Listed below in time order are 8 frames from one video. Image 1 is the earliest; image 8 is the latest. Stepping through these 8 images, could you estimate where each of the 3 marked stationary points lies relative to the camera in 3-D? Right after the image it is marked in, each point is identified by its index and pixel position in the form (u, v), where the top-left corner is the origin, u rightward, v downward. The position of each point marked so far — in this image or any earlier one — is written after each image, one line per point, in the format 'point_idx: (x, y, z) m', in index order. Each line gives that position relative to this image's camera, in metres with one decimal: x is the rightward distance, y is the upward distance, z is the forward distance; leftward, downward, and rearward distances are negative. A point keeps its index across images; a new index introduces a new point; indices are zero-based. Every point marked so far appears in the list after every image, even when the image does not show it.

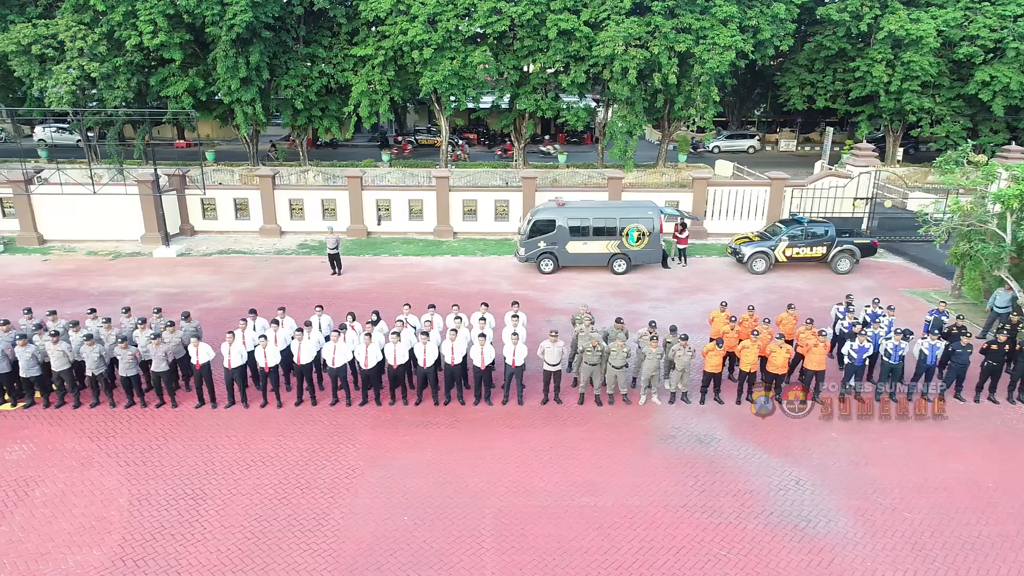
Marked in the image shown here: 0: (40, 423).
0: (-6.4, -1.8, +10.3) m
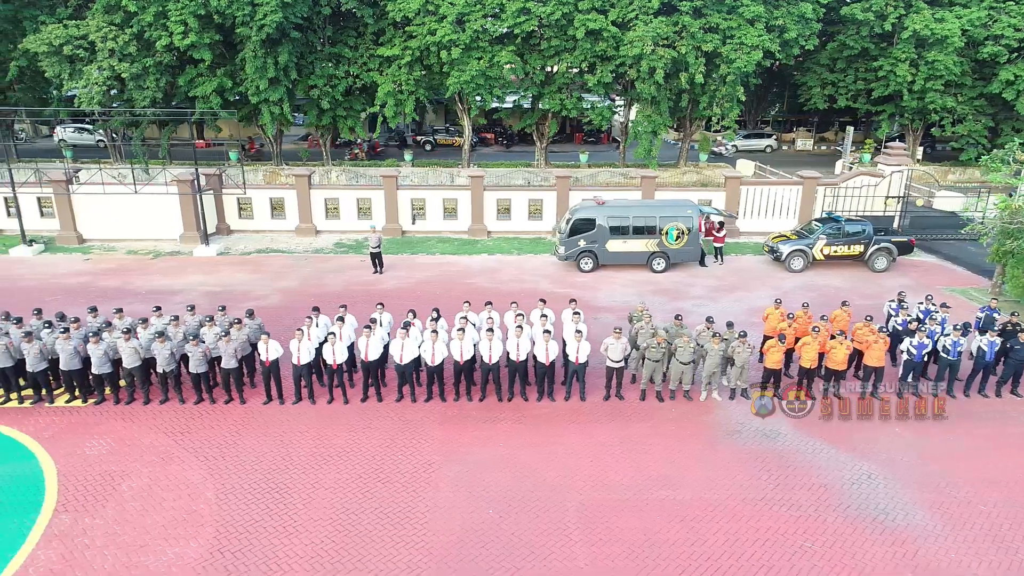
0: (-5.5, -1.8, +10.4) m
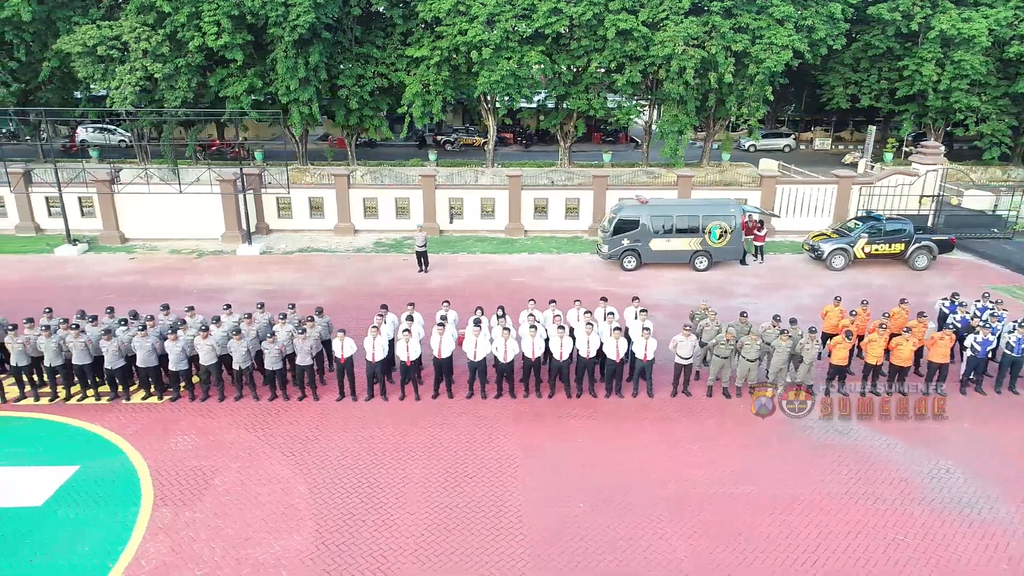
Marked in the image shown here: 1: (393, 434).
0: (-4.5, -1.8, +10.6) m
1: (-1.6, -2.0, +10.2) m
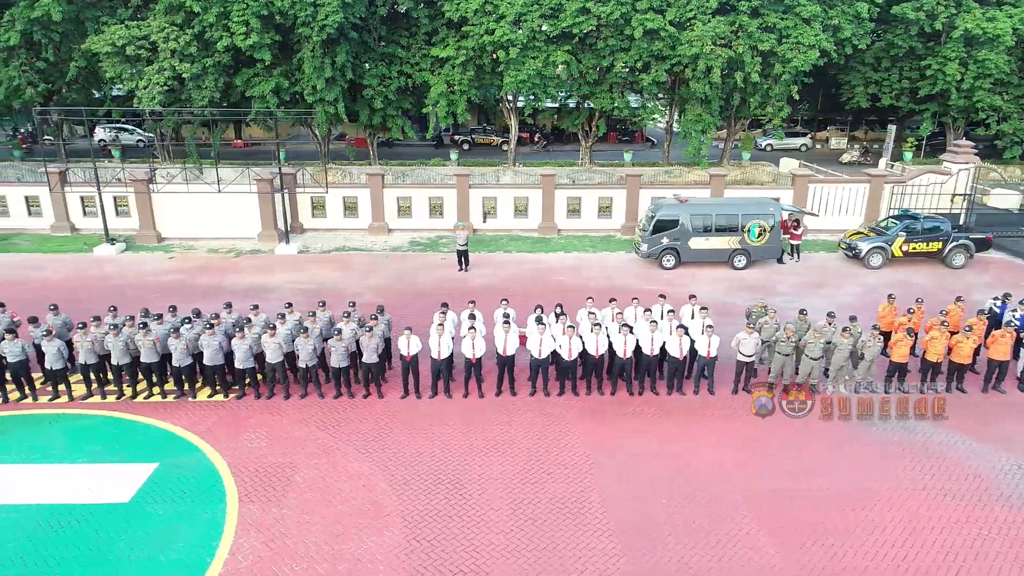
0: (-3.5, -1.8, +10.6) m
1: (-0.7, -1.9, +10.2) m
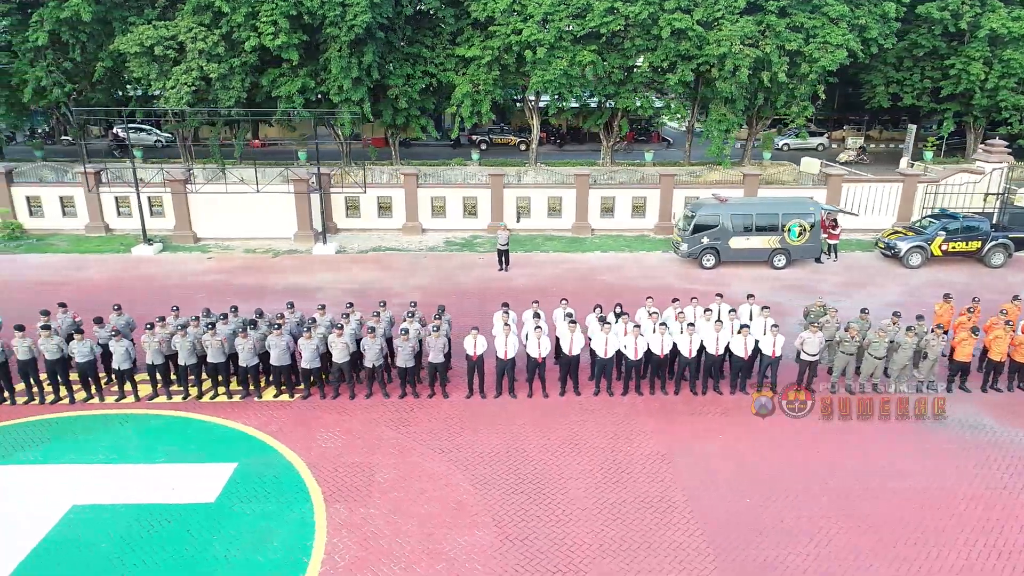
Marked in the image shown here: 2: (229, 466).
0: (-2.6, -1.7, +10.6) m
1: (+0.3, -1.9, +10.2) m
2: (-3.4, -2.2, +9.2) m
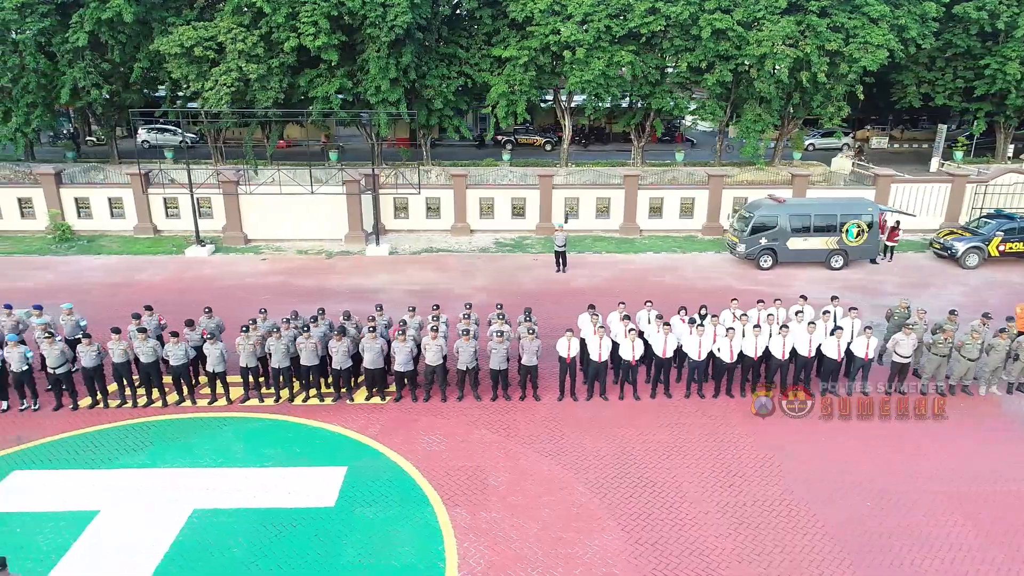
0: (-1.2, -1.8, +10.6) m
1: (+1.7, -2.0, +10.2) m
2: (-2.1, -2.2, +9.2) m
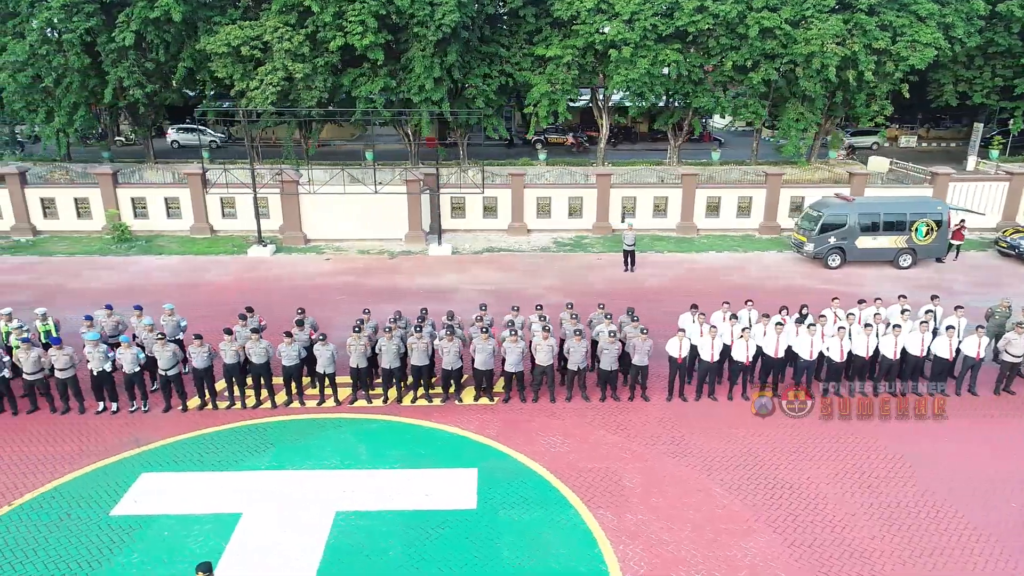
0: (+0.4, -1.8, +10.5) m
1: (+3.2, -1.9, +10.1) m
2: (-0.5, -2.2, +9.1) m
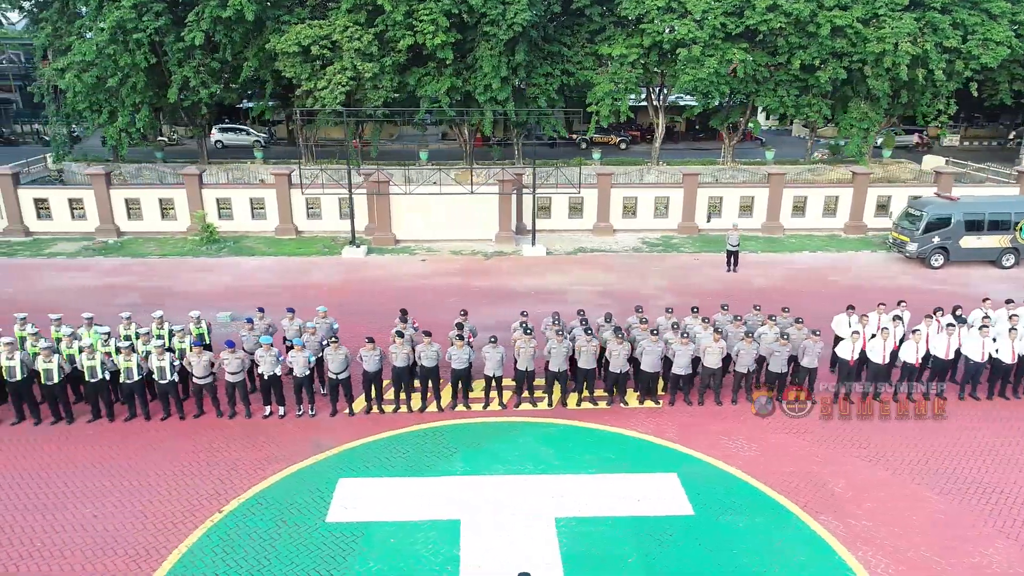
0: (+2.7, -1.8, +10.4) m
1: (+5.6, -2.0, +10.0) m
2: (+1.9, -2.2, +8.9) m
